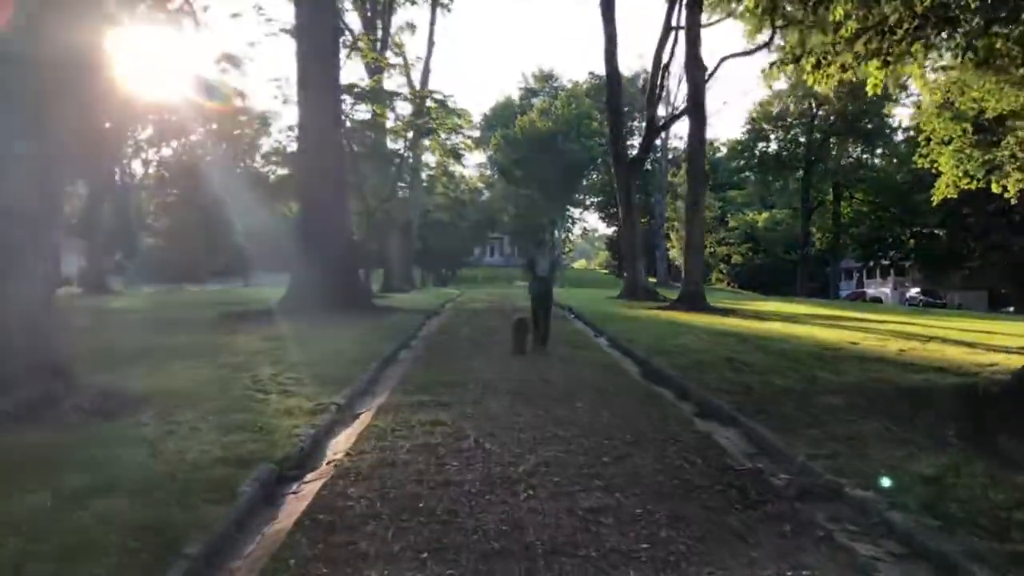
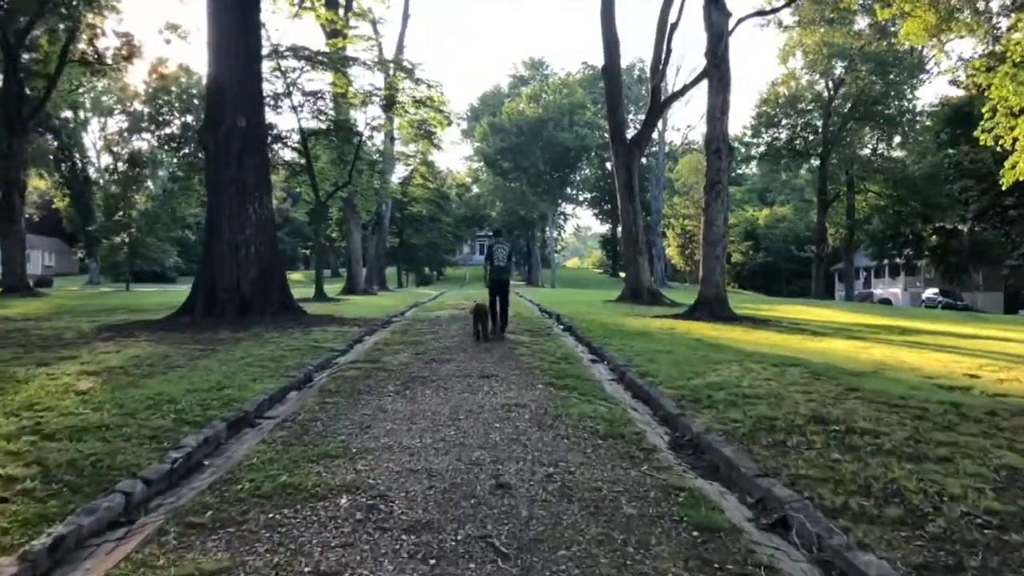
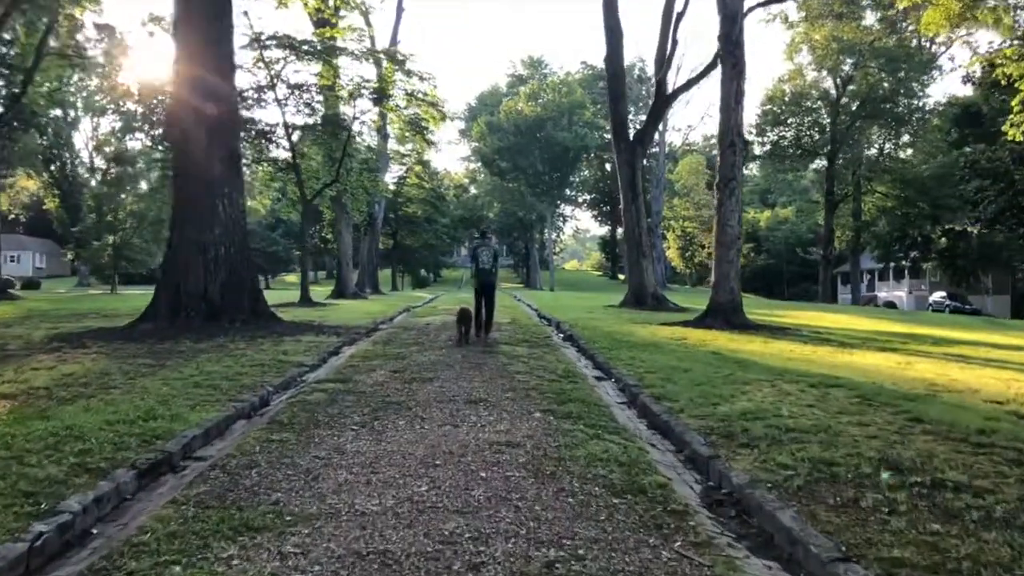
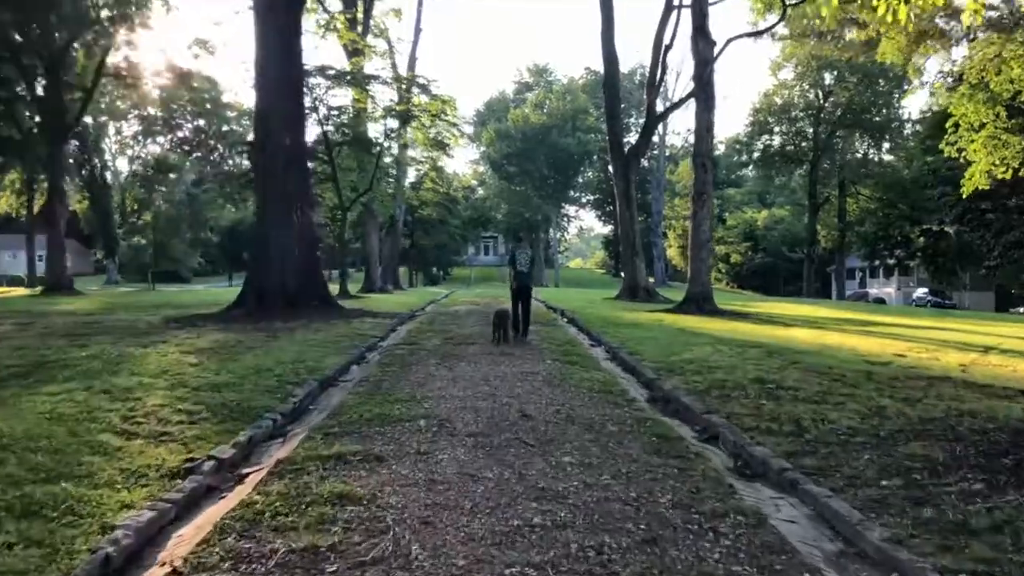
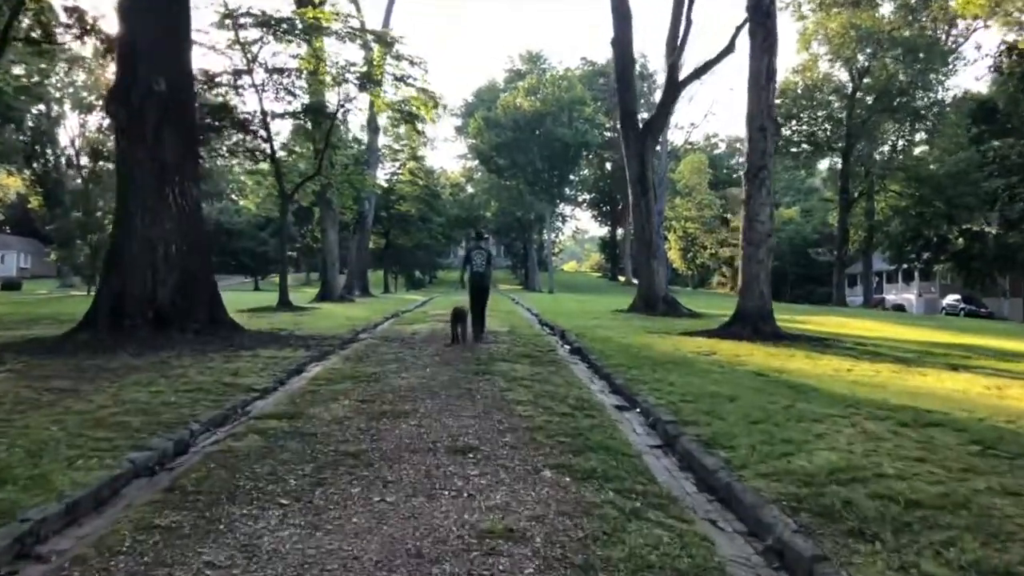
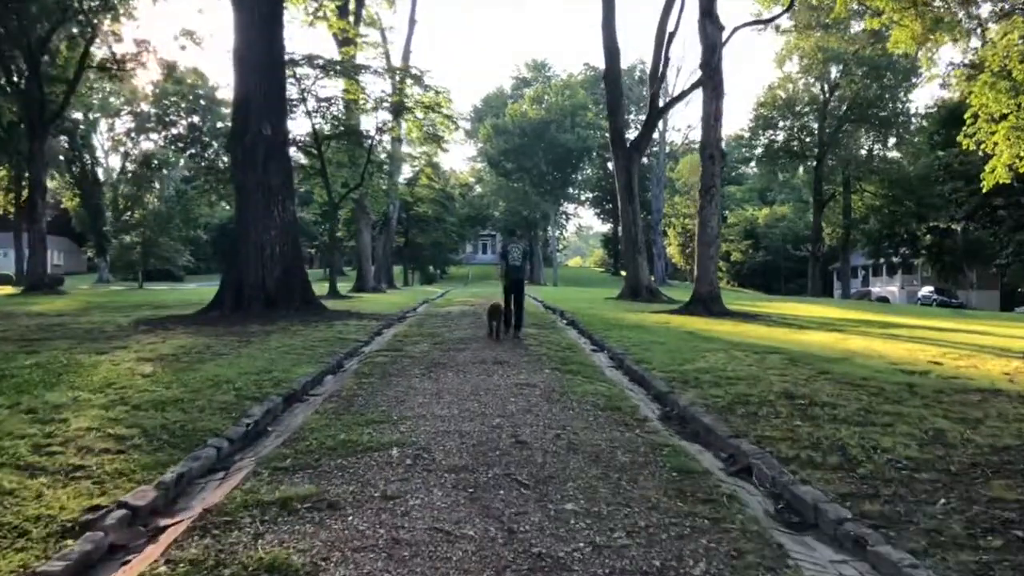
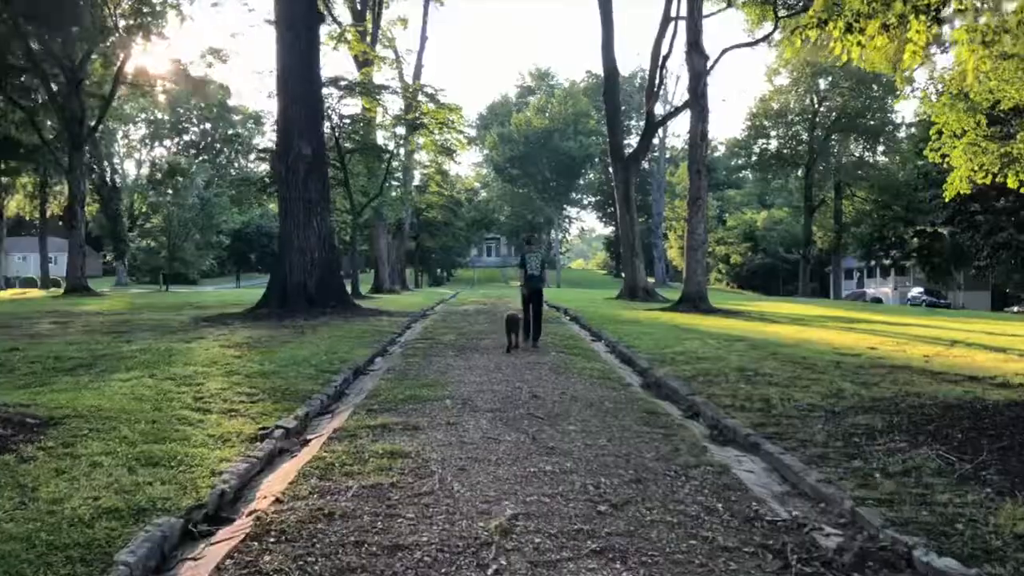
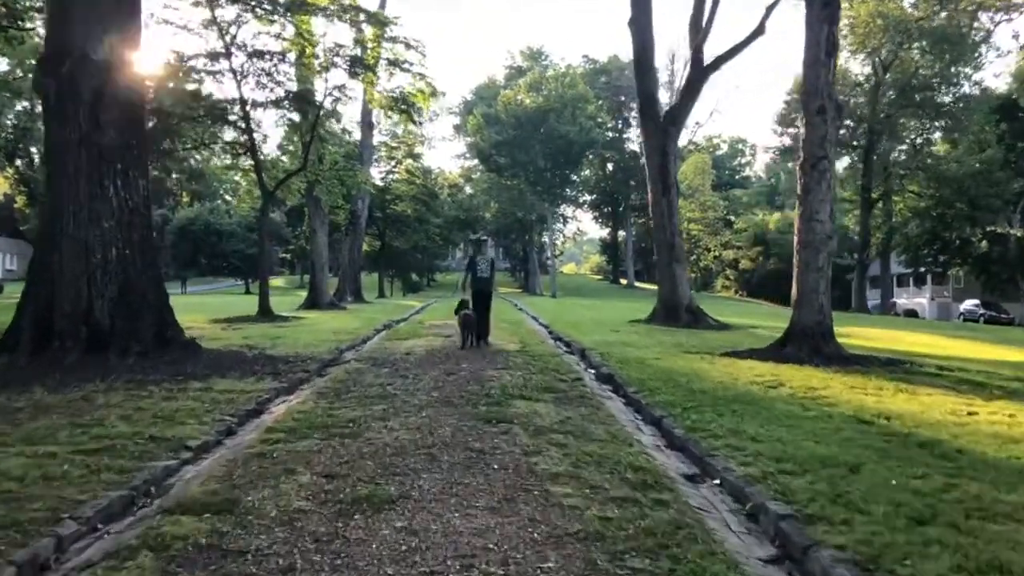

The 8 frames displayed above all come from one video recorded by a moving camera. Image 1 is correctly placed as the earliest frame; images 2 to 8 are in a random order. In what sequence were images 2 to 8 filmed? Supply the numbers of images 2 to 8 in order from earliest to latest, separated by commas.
7, 4, 6, 2, 3, 5, 8
